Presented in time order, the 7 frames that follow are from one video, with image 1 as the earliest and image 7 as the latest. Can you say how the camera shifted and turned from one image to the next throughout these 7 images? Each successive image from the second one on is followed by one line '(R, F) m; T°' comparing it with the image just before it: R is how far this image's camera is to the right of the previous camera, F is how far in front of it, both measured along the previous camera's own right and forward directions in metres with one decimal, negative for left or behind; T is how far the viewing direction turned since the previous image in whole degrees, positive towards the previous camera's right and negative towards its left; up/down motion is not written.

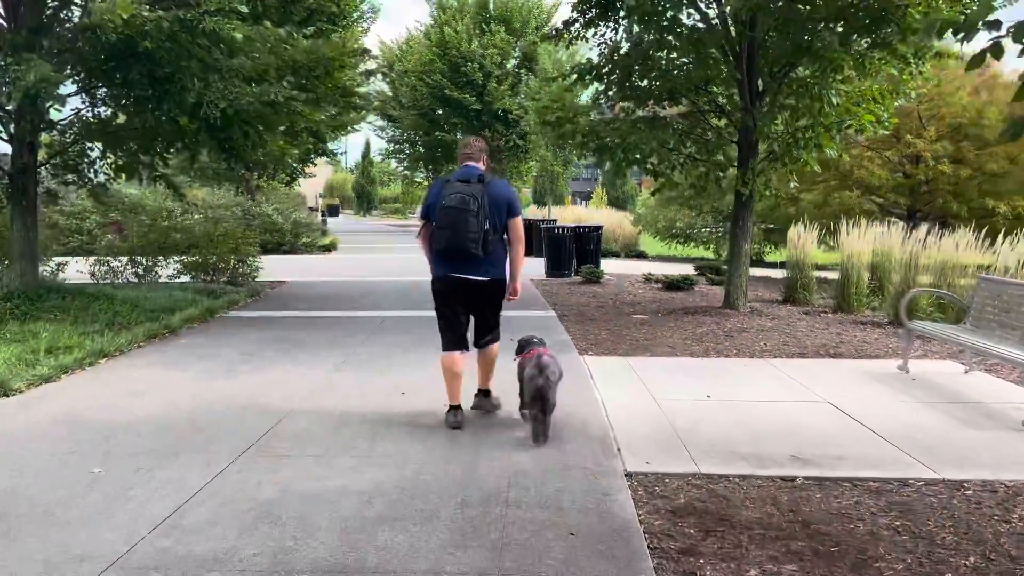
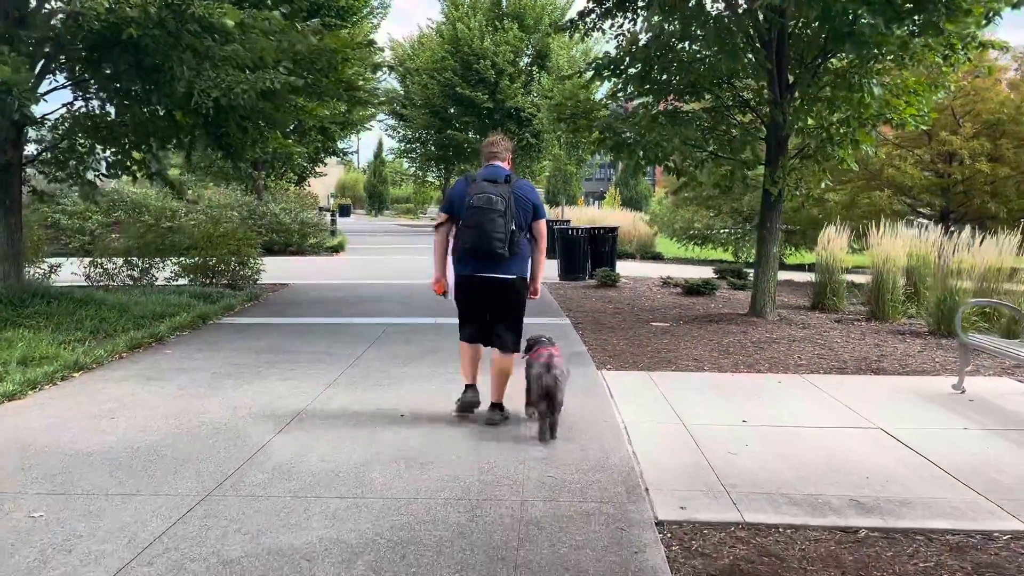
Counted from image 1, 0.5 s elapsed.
(0.0, +0.6) m; -1°
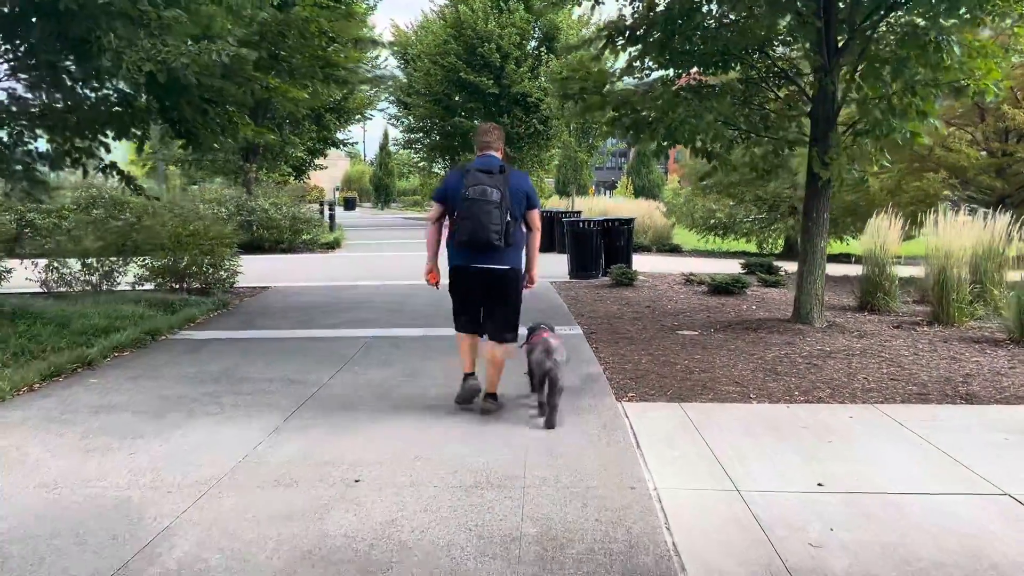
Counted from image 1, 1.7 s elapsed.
(+0.1, +1.3) m; -1°
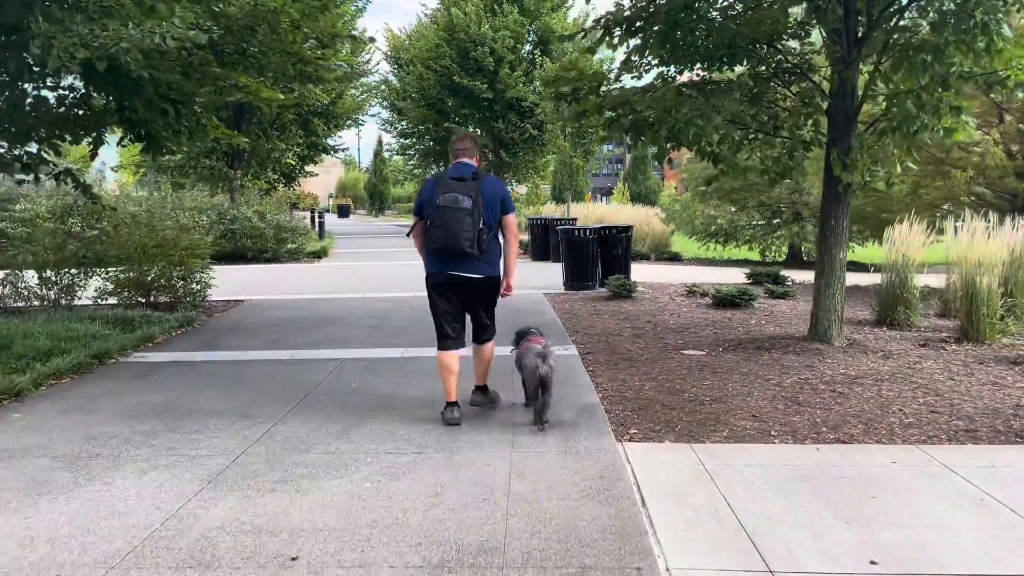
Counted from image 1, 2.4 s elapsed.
(+0.1, +0.7) m; 0°
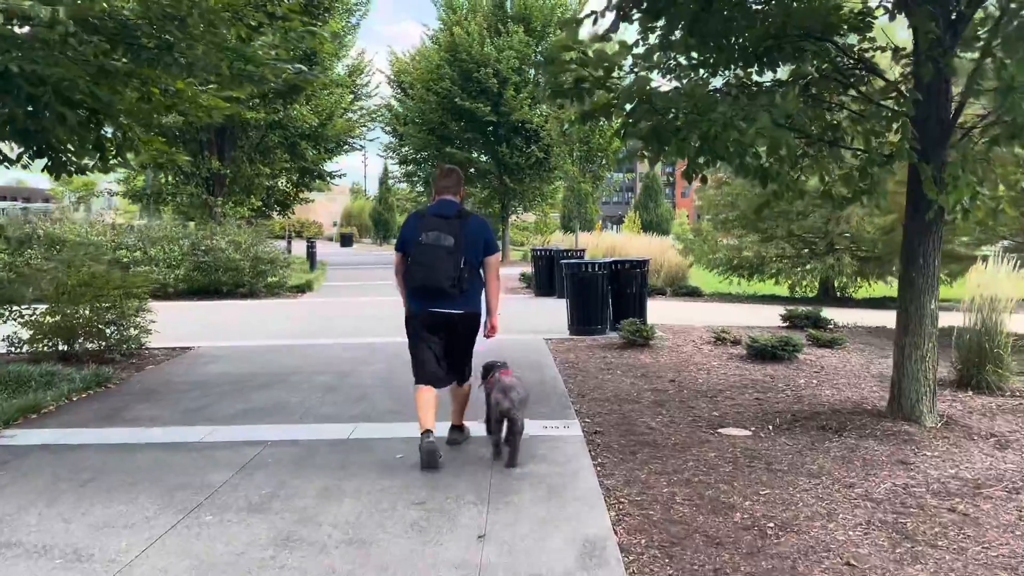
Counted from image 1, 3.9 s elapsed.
(+0.2, +1.6) m; -1°
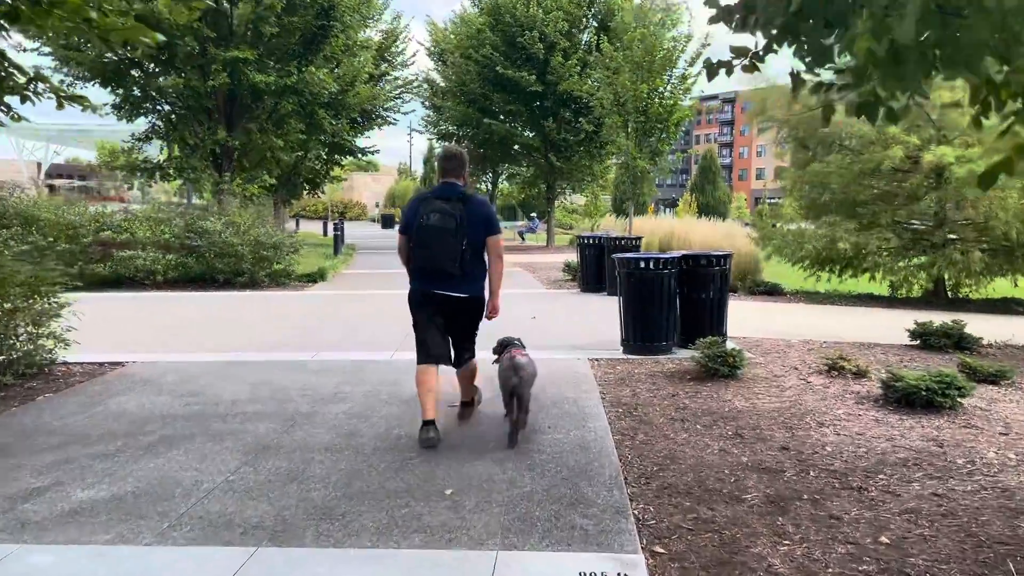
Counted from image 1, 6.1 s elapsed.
(+0.1, +2.4) m; -4°
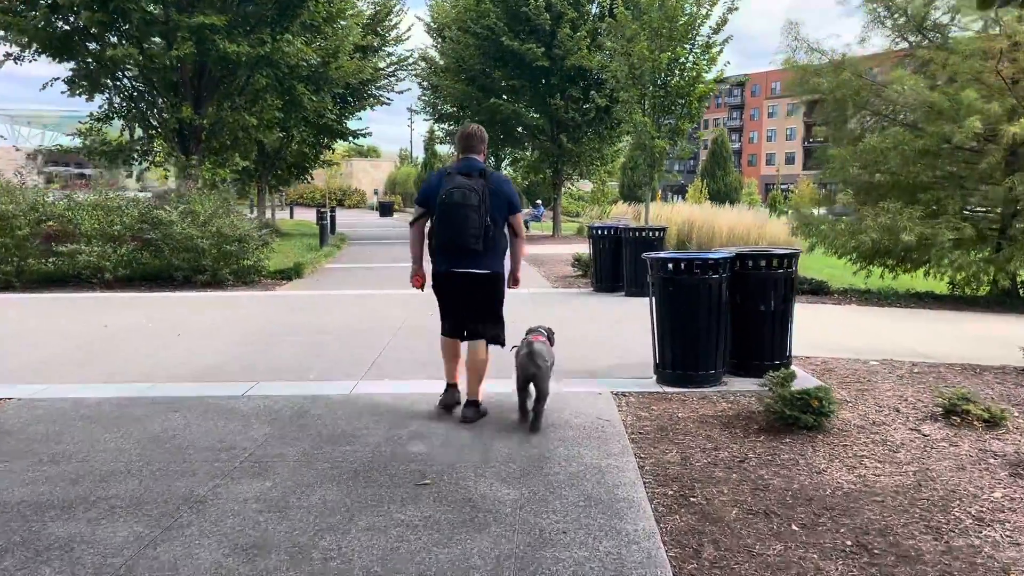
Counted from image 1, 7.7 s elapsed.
(0.0, +1.7) m; 0°
